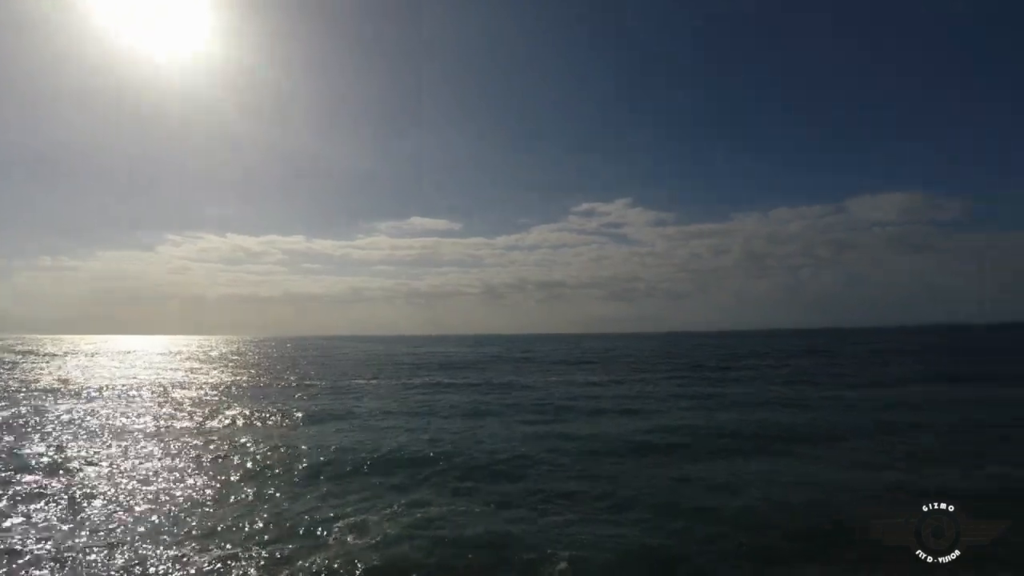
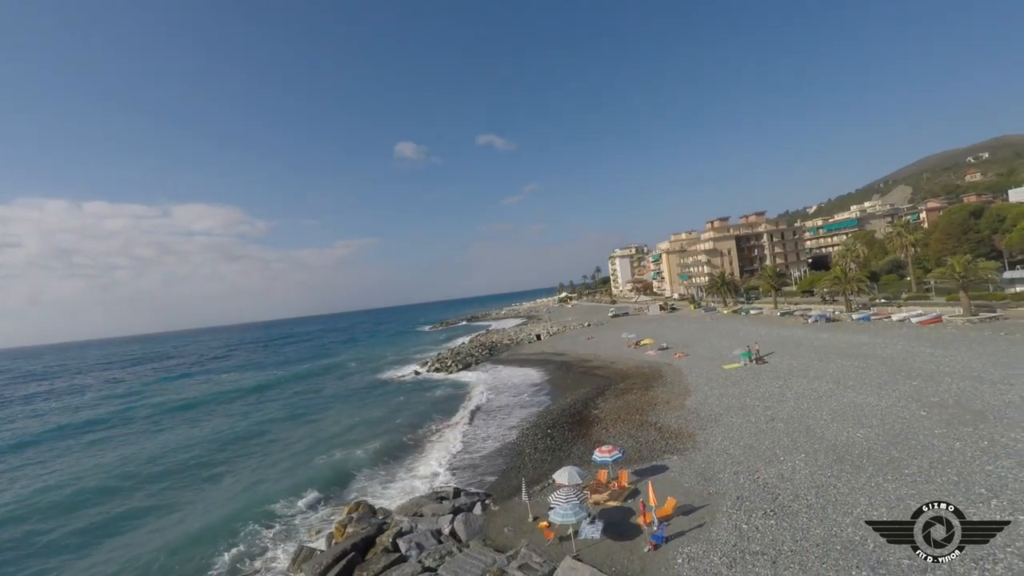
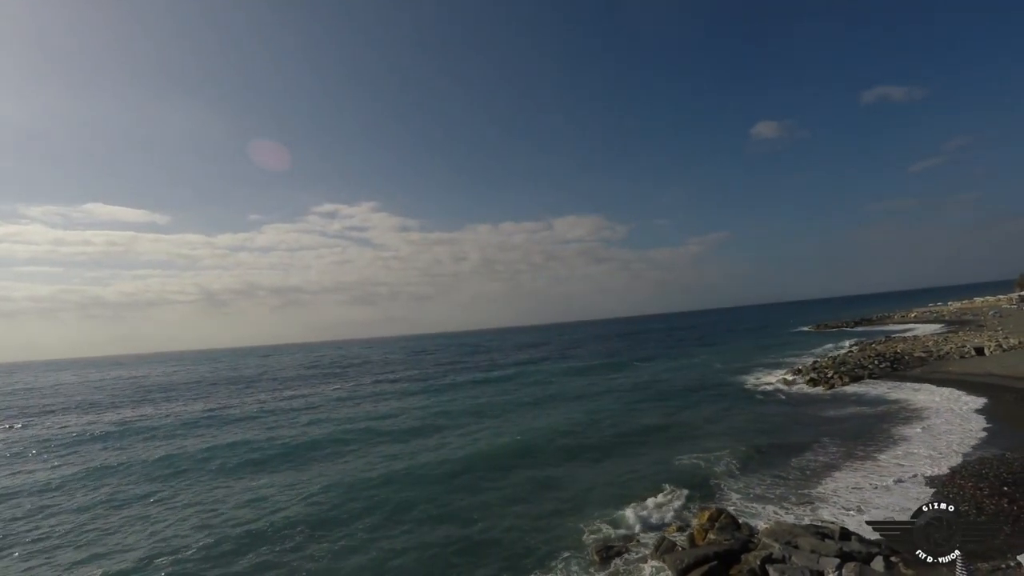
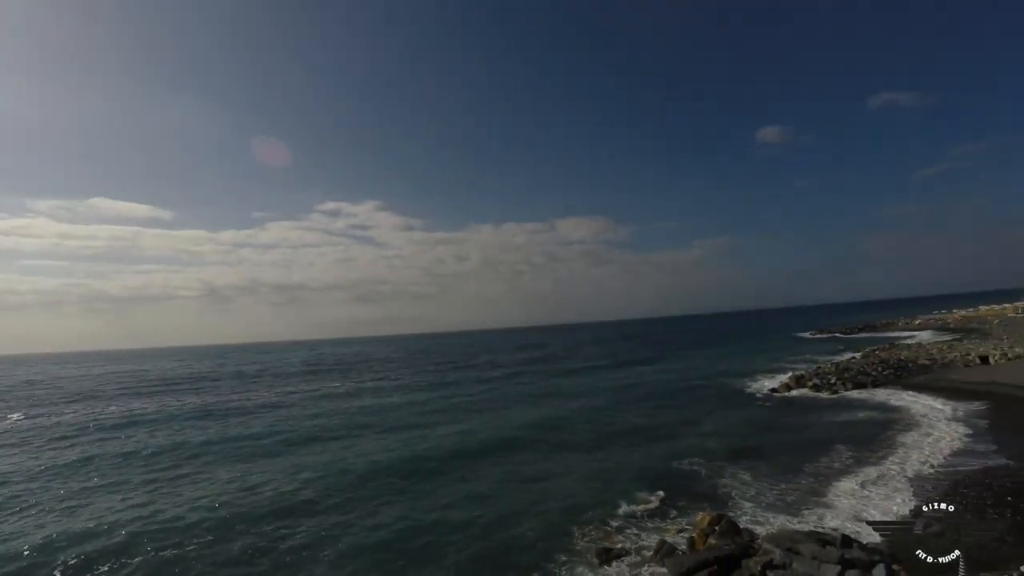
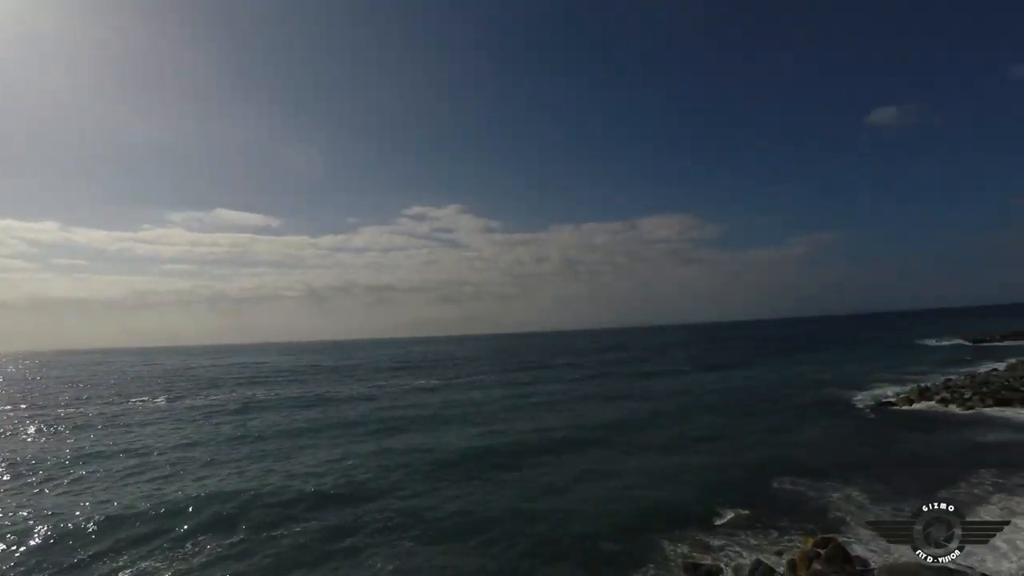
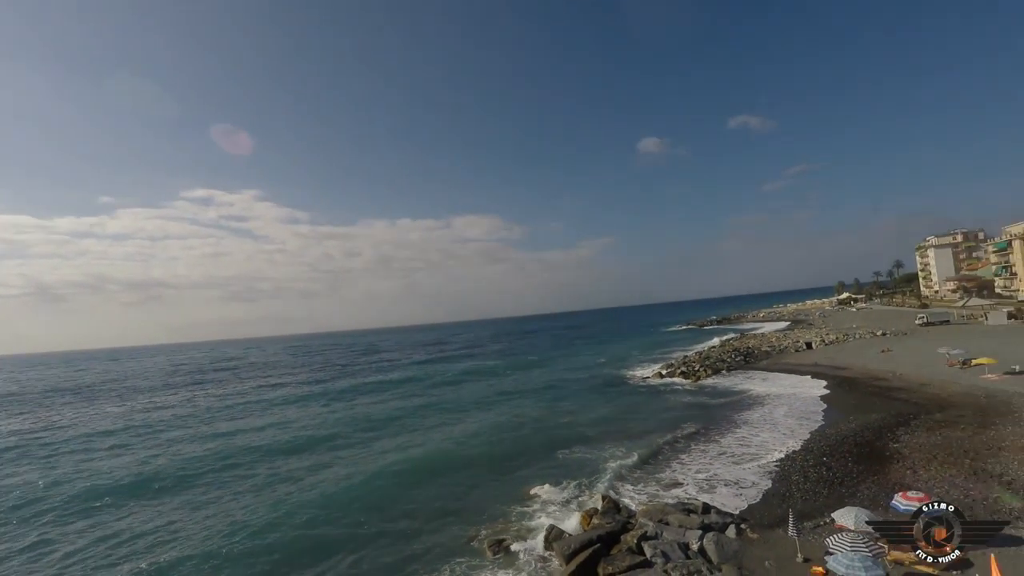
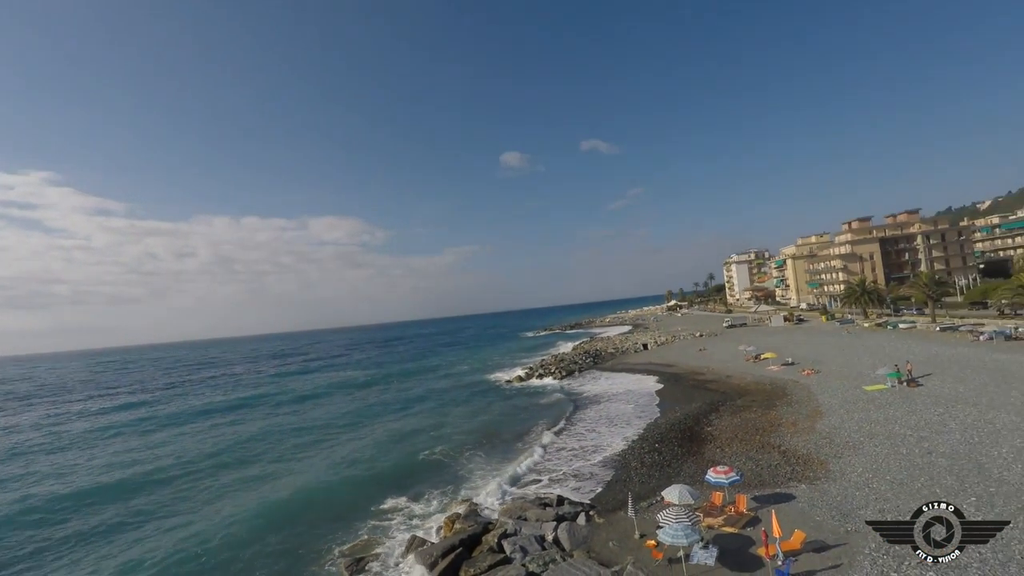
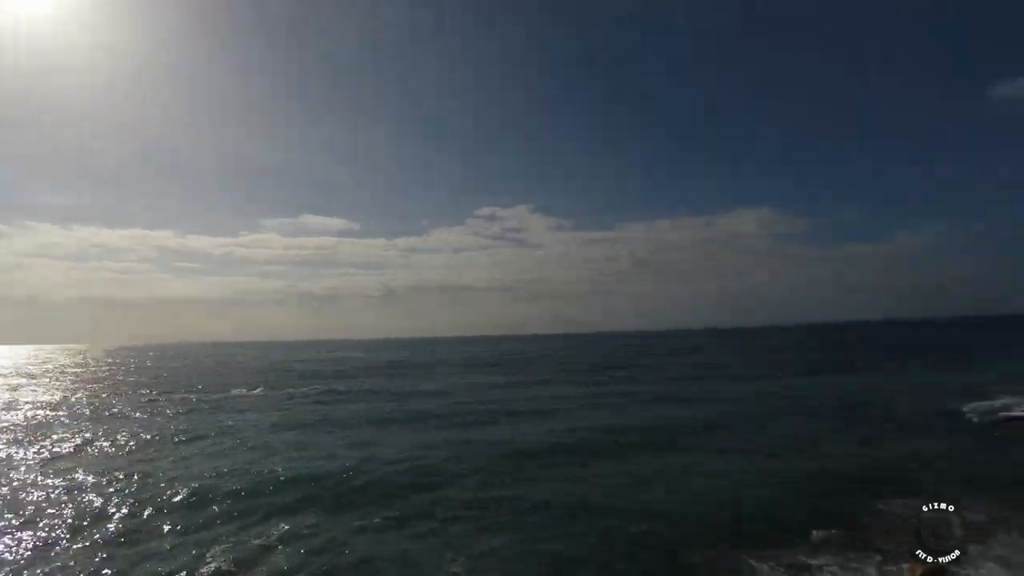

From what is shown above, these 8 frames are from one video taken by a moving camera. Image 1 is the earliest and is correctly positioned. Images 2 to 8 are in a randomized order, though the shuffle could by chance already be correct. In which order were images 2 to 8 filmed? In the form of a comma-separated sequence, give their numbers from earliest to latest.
8, 5, 4, 3, 6, 7, 2
